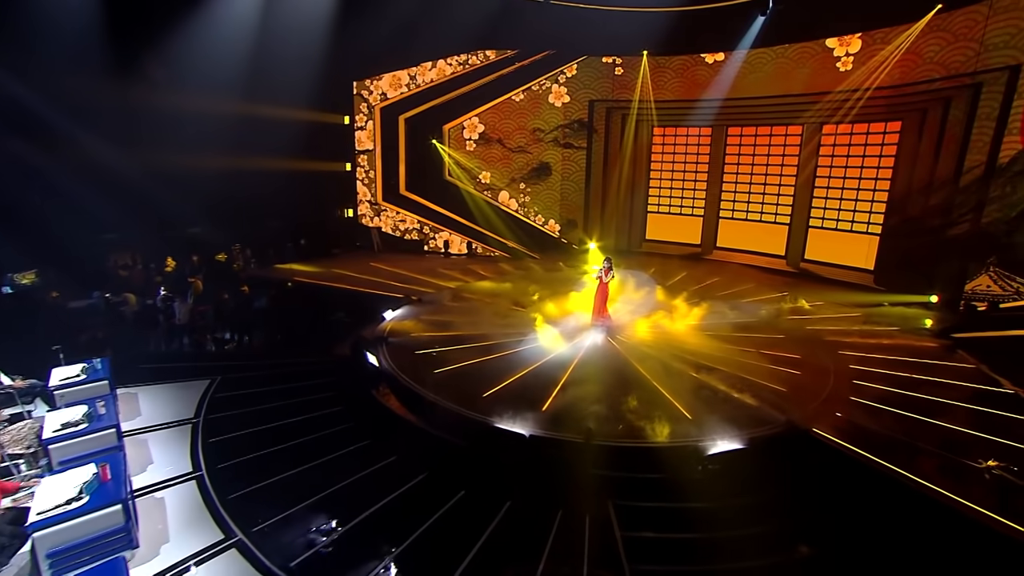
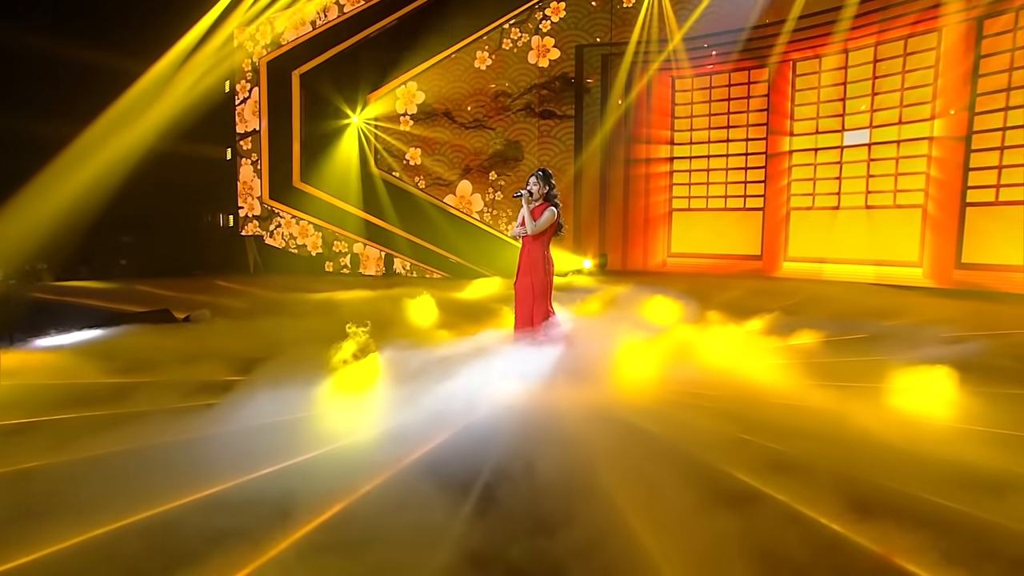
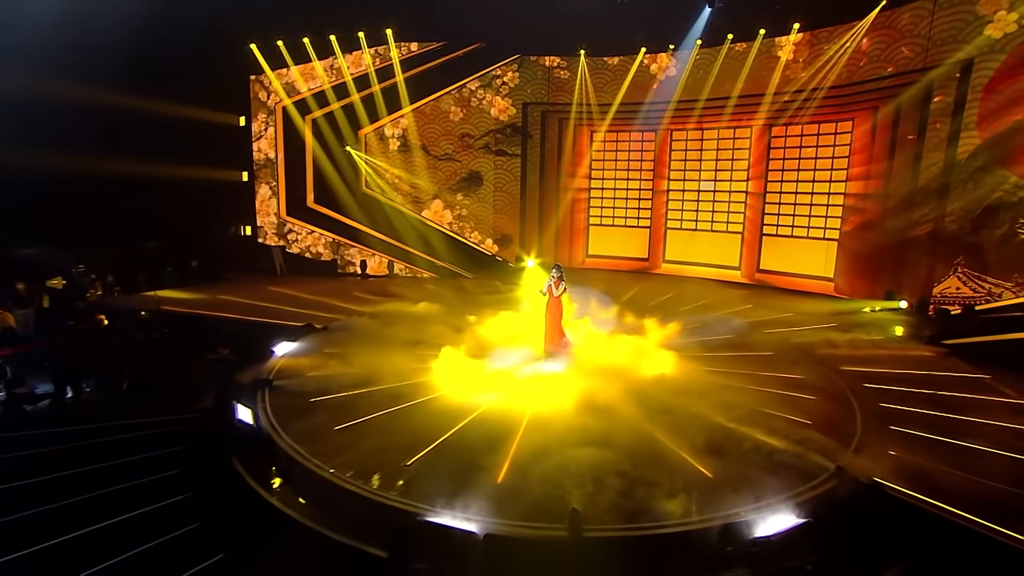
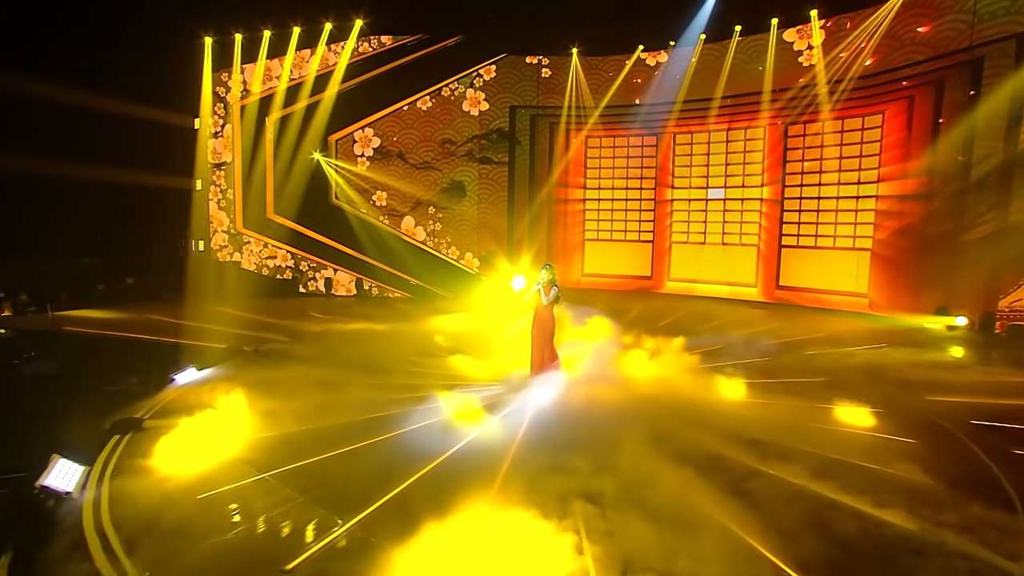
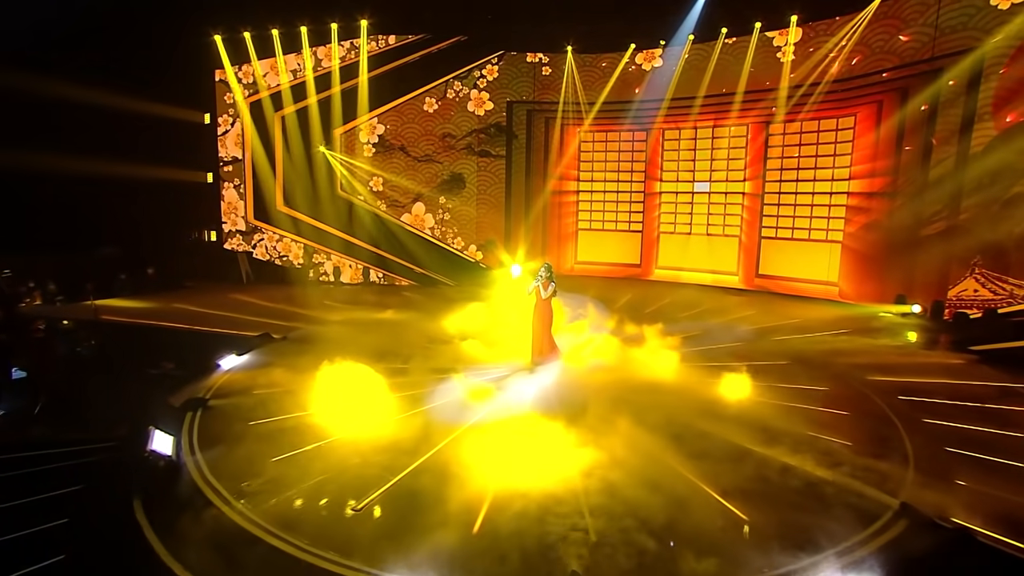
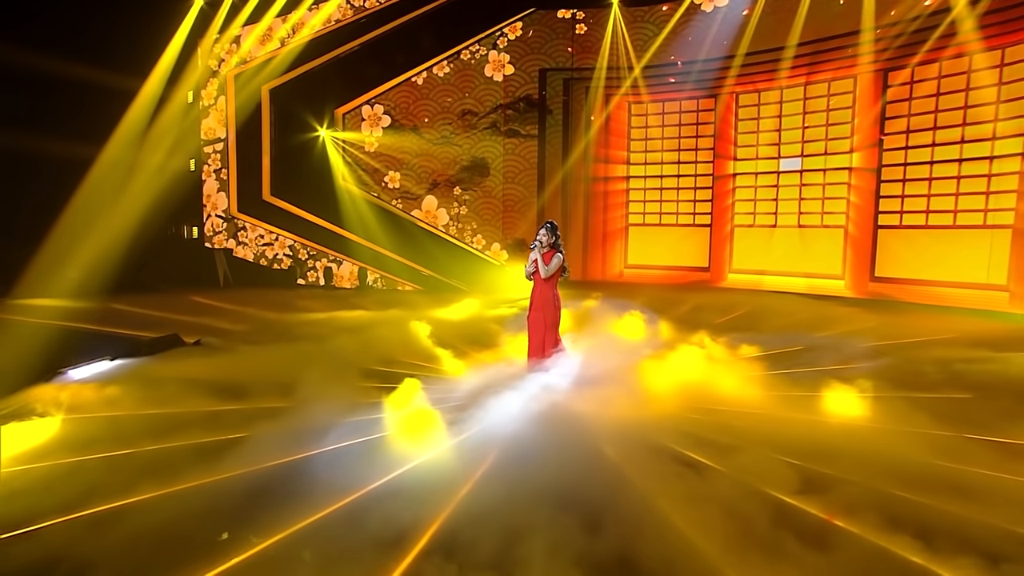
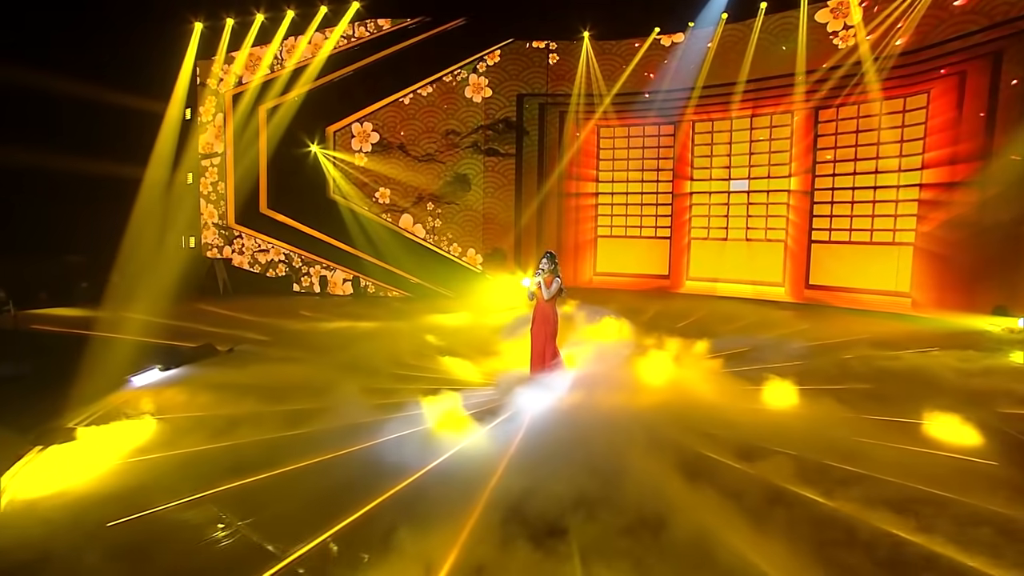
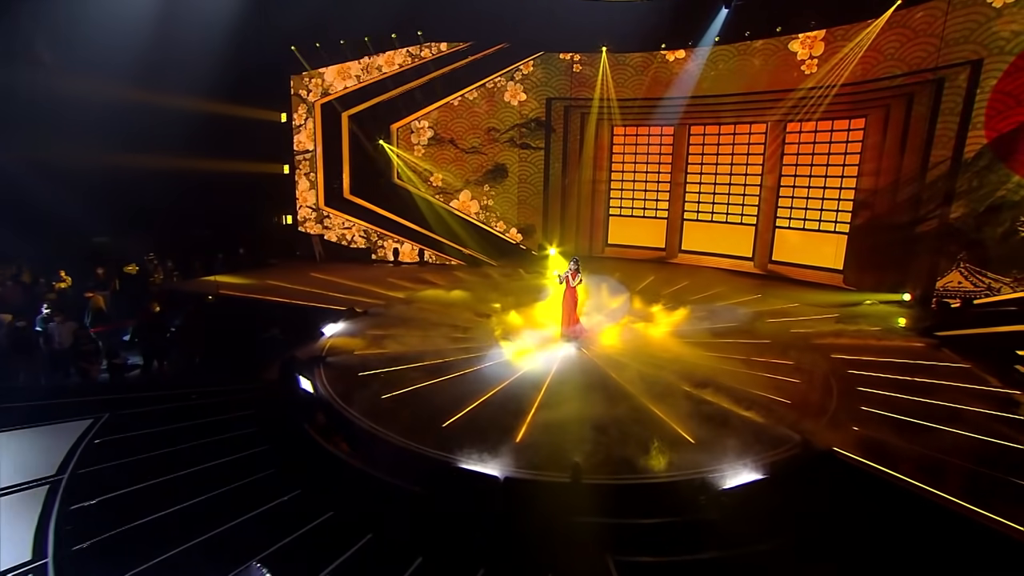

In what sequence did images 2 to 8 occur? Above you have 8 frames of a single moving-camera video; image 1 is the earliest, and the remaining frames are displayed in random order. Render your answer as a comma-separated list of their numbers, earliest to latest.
8, 3, 5, 4, 7, 6, 2
